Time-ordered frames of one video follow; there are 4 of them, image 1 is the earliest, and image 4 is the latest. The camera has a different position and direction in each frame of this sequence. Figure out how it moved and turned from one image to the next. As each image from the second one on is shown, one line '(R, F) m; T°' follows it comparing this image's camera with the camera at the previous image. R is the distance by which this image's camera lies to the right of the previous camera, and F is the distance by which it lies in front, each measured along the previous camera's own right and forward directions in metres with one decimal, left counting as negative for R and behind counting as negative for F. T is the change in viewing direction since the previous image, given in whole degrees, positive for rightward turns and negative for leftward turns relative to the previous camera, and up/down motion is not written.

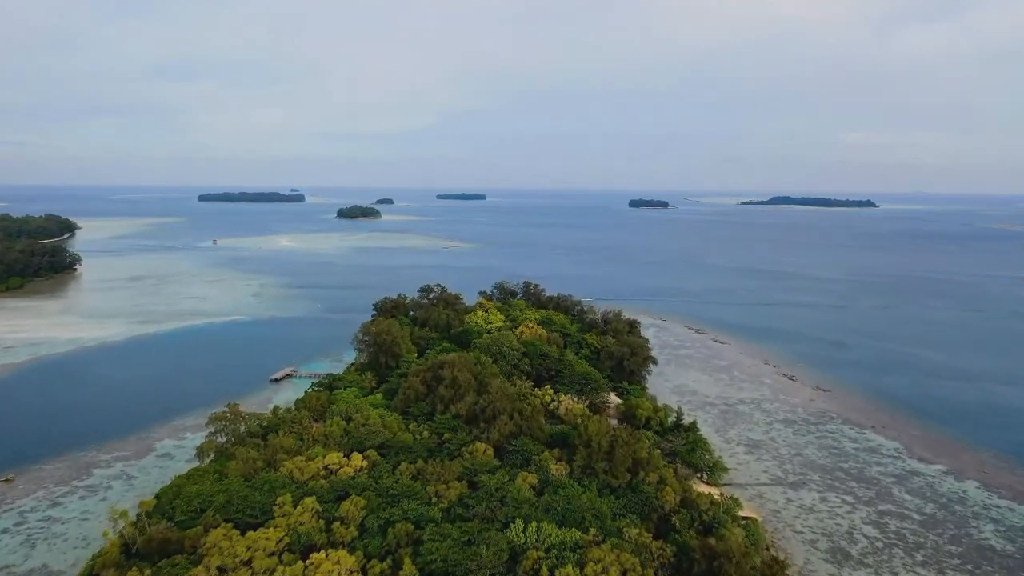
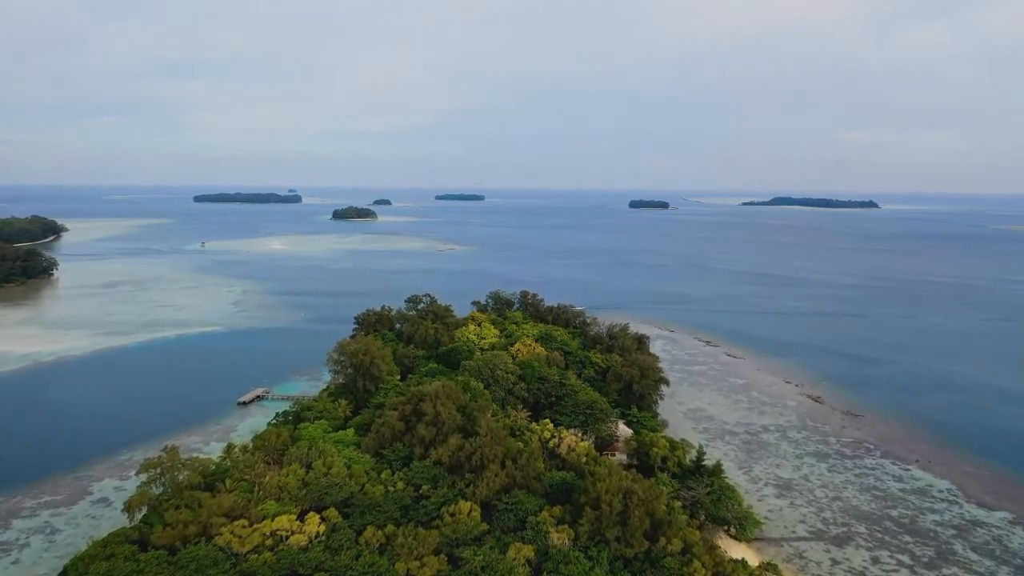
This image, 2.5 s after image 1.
(+0.1, +2.4) m; 0°
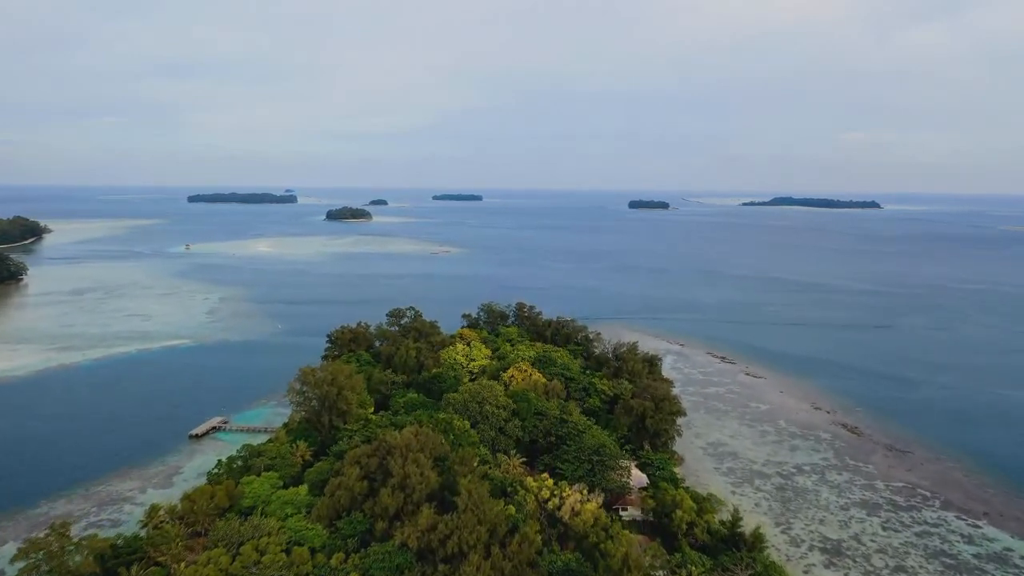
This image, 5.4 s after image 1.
(+0.2, +2.8) m; 0°
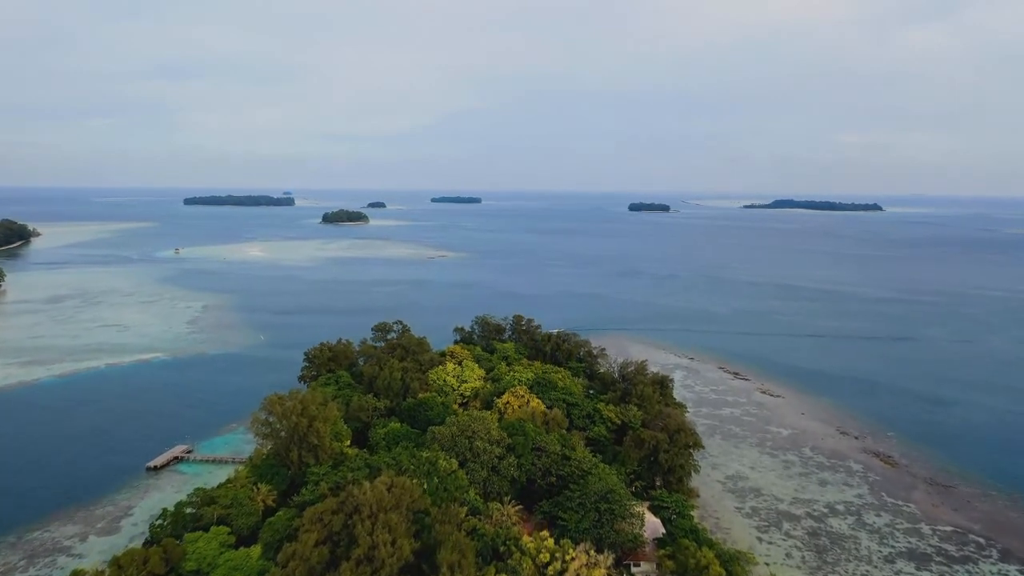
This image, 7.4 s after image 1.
(+0.1, +1.9) m; 0°
